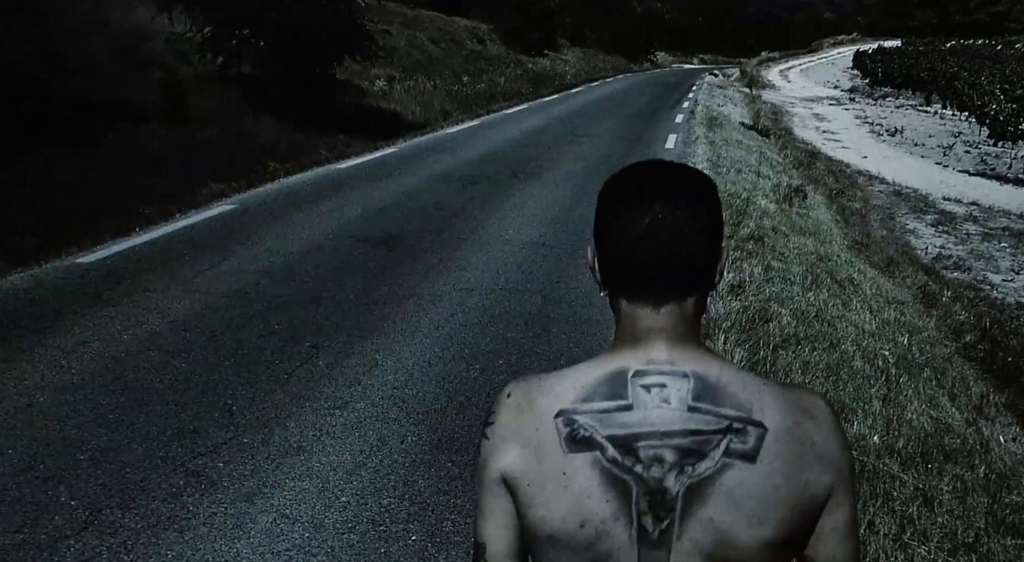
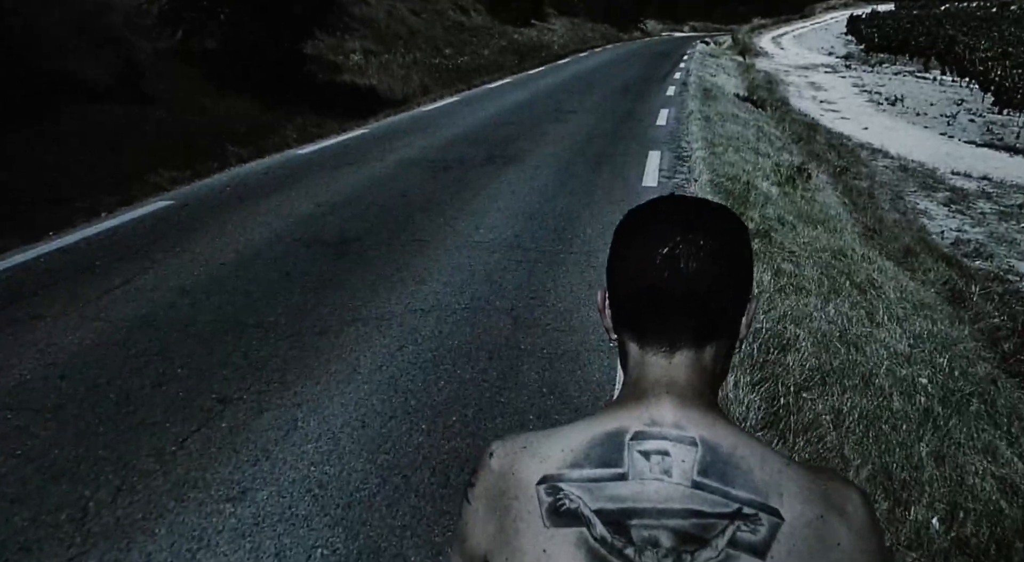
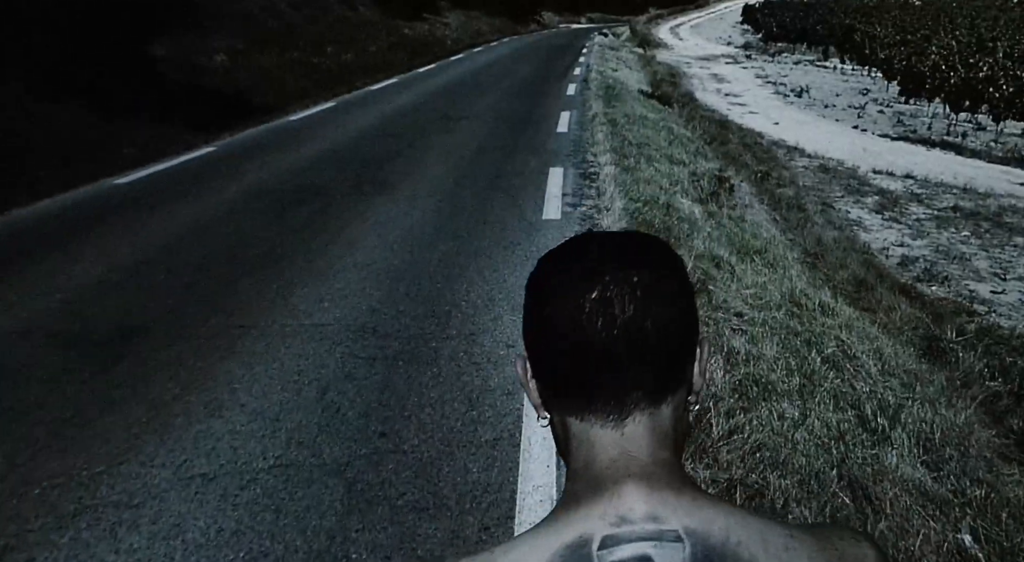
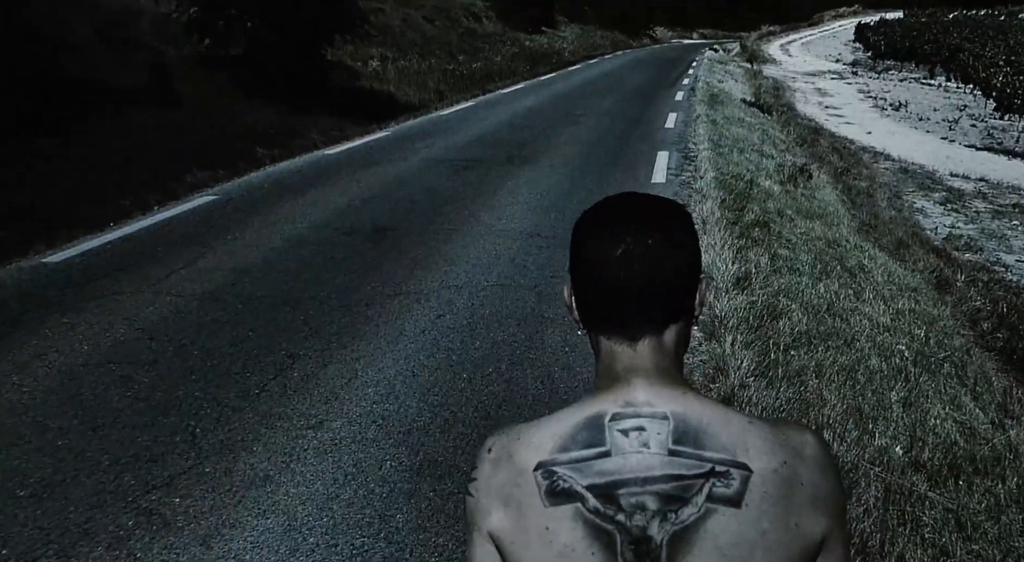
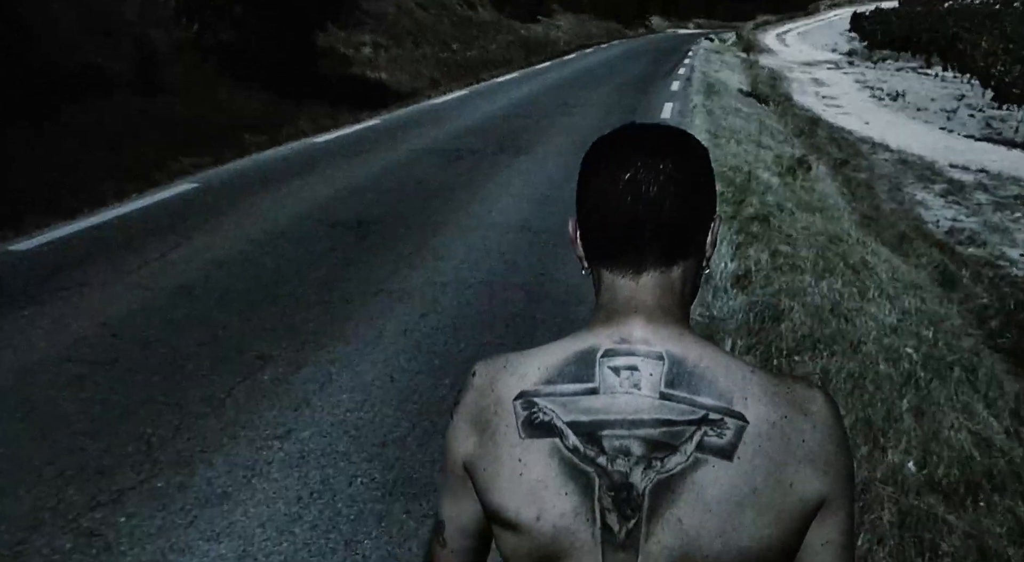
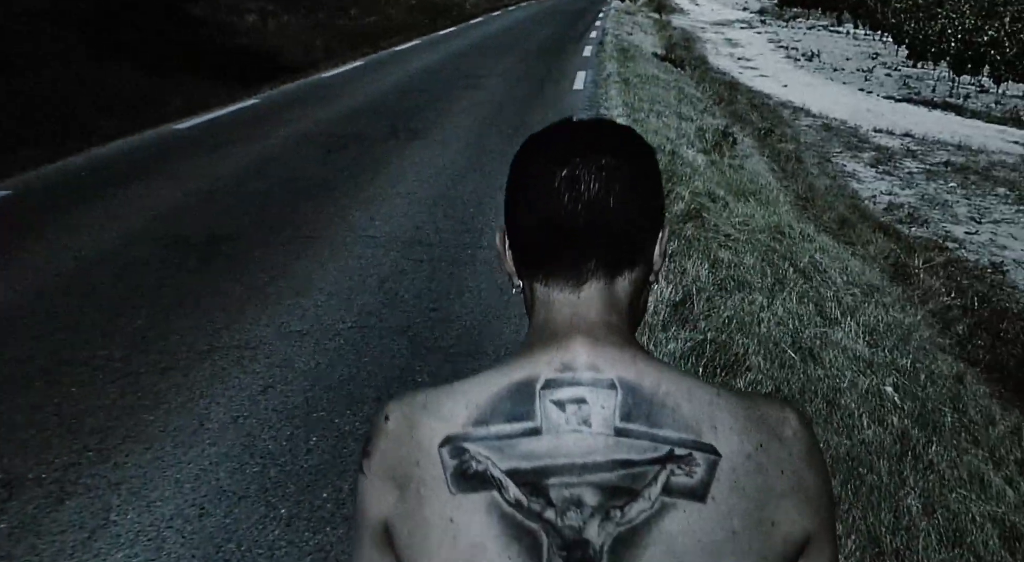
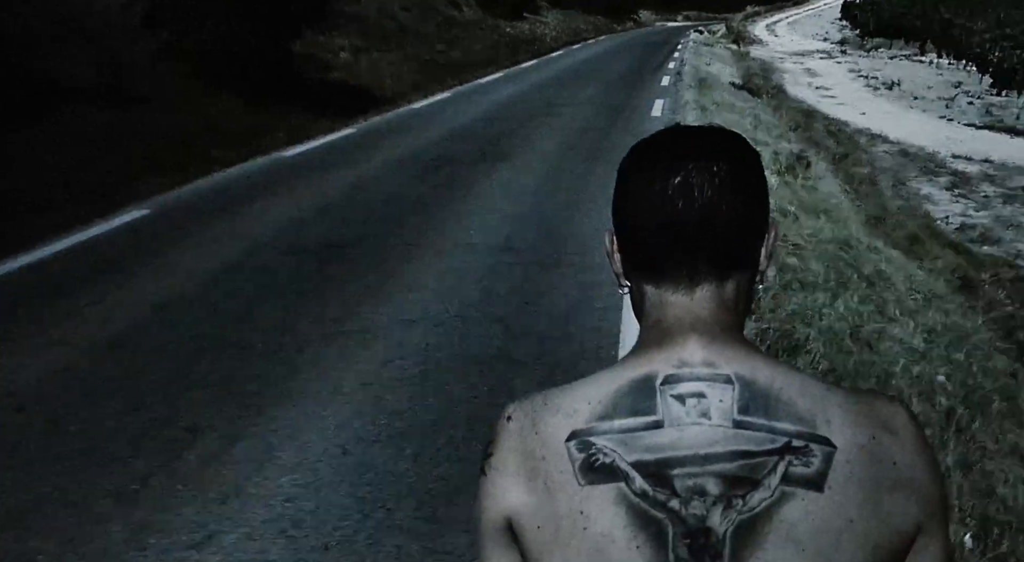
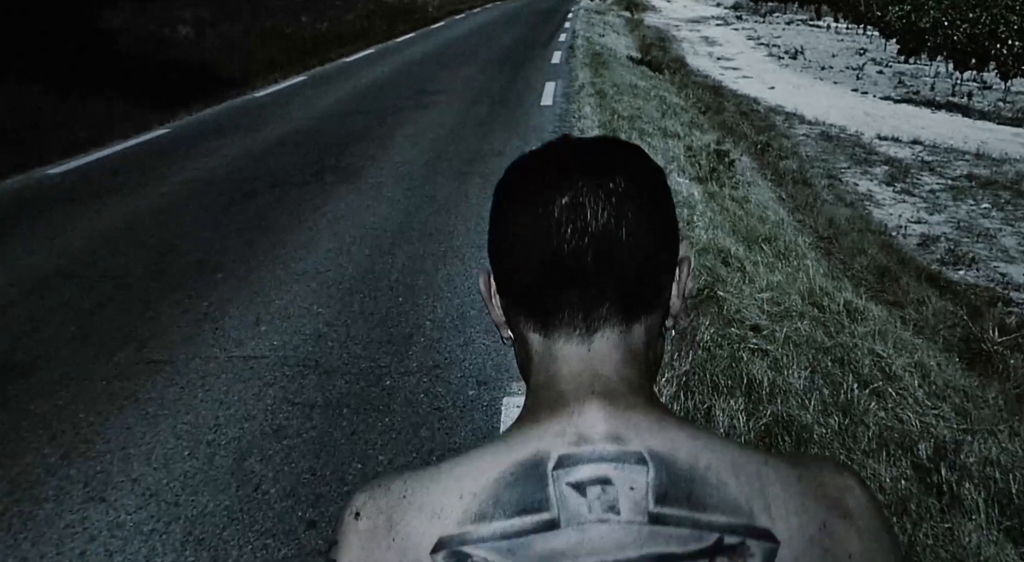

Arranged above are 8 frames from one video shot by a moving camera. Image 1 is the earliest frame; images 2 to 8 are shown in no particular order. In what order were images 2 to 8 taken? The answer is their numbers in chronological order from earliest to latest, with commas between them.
4, 5, 2, 7, 6, 3, 8
